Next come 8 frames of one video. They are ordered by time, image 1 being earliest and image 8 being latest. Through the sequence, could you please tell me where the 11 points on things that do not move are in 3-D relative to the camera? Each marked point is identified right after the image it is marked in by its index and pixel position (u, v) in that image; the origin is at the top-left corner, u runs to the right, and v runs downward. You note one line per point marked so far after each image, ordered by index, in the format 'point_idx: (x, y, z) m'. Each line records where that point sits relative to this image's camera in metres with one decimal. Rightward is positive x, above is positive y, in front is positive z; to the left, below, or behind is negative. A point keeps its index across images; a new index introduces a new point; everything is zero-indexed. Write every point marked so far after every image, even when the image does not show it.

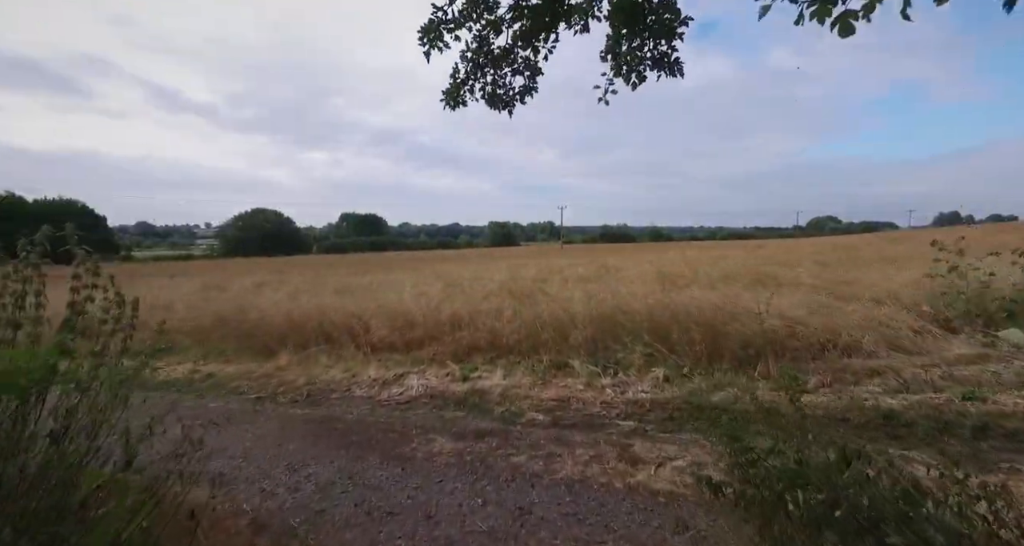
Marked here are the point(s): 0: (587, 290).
0: (+1.5, -0.4, +9.3) m
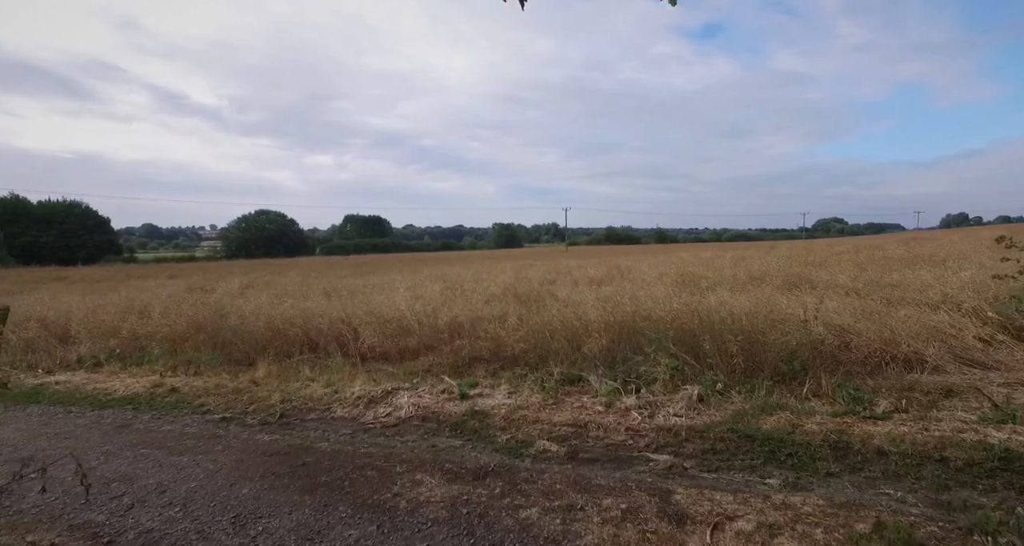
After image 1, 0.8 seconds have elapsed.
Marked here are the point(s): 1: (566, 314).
0: (+1.5, -0.4, +8.5) m
1: (+0.8, -0.6, +7.2) m
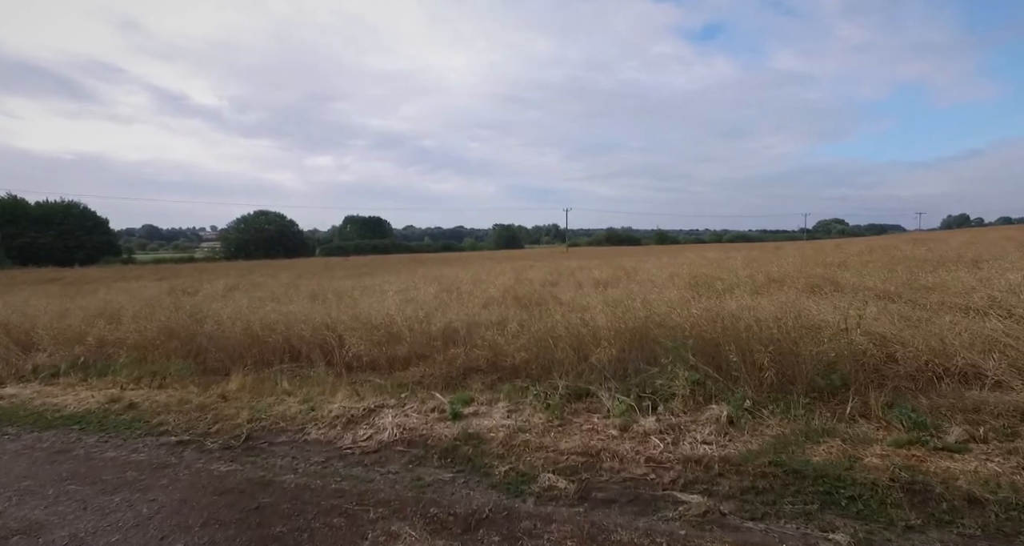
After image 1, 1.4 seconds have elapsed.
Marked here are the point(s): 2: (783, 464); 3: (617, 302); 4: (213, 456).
0: (+1.5, -0.4, +7.9) m
1: (+0.8, -0.7, +6.6) m
2: (+1.7, -1.2, +3.1) m
3: (+1.6, -0.5, +7.2) m
4: (-2.4, -1.5, +3.8) m
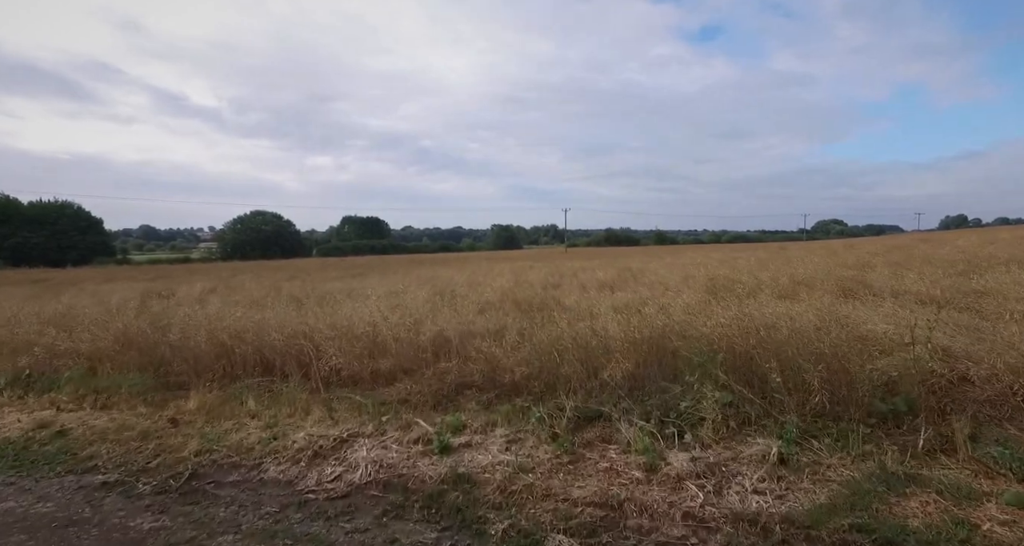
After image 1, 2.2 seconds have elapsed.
0: (+1.5, -0.5, +7.2) m
1: (+0.8, -0.7, +5.8) m
2: (+1.7, -1.2, +2.3) m
3: (+1.6, -0.5, +6.5) m
4: (-2.4, -1.5, +3.1) m
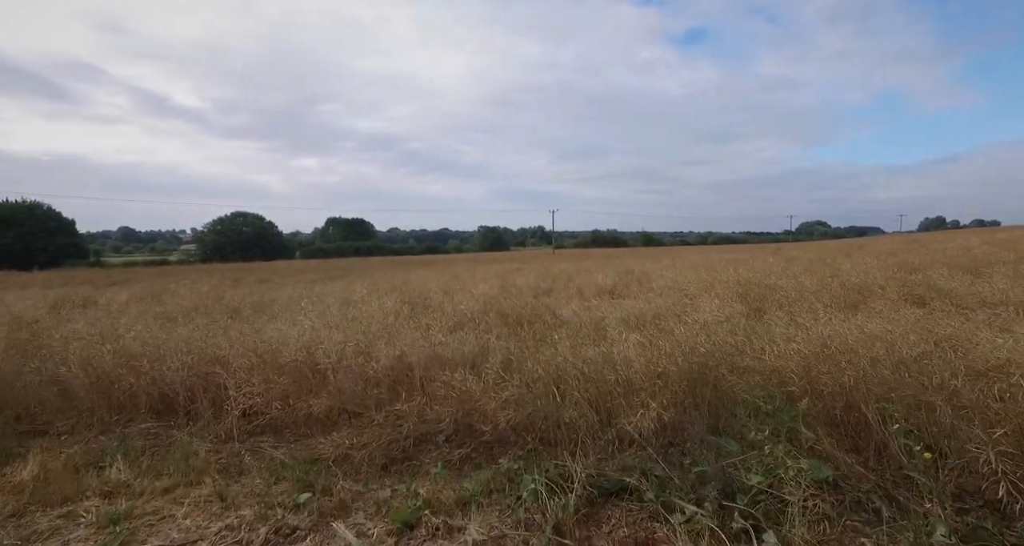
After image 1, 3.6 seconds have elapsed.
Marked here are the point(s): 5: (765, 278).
0: (+1.3, -0.5, +5.7) m
1: (+0.6, -0.7, +4.4) m
2: (+1.7, -1.3, +0.9) m
3: (+1.4, -0.5, +5.0) m
4: (-2.4, -1.5, +1.5) m
5: (+3.8, -0.1, +7.3) m
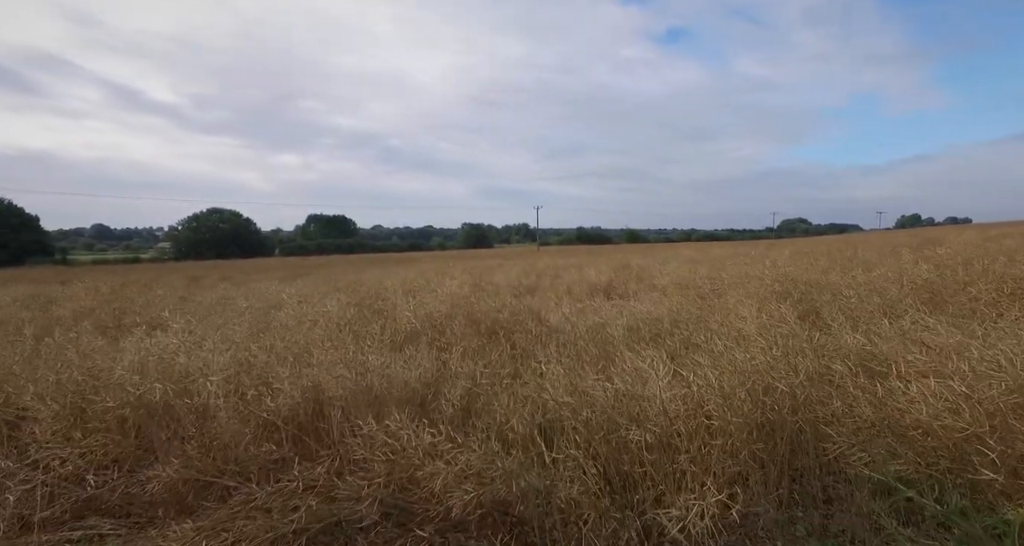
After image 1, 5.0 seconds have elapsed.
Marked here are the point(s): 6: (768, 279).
0: (+1.1, -0.4, +4.3) m
1: (+0.4, -0.7, +3.0) m
2: (+1.6, -1.2, -0.5) m
3: (+1.2, -0.5, +3.6) m
4: (-2.6, -1.5, 0.0) m
5: (+3.5, 0.0, +6.0) m
6: (+3.0, -0.1, +5.7) m
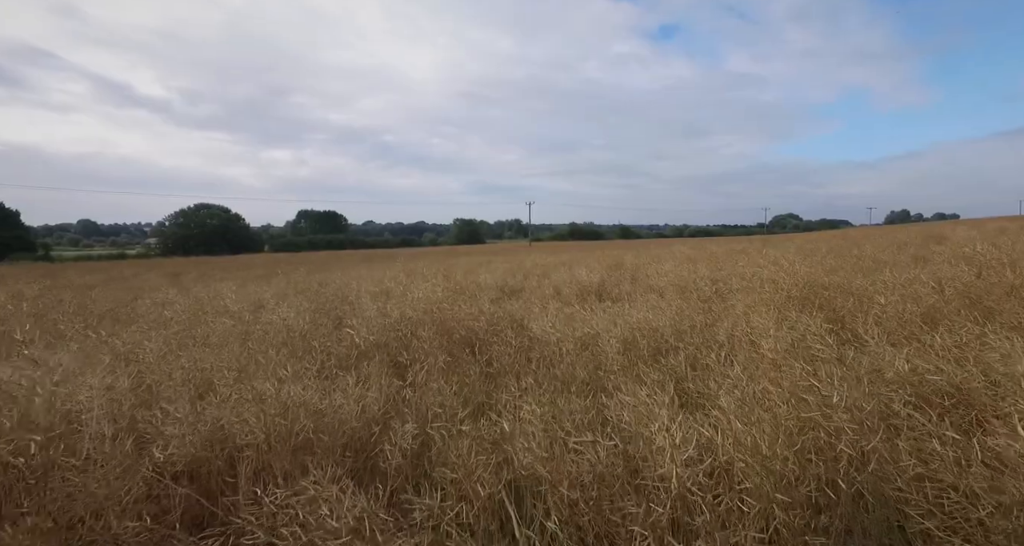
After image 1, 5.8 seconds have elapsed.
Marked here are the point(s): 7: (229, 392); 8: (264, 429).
0: (+0.9, -0.5, +3.7) m
1: (+0.2, -0.7, +2.3) m
2: (+1.5, -1.3, -1.1) m
3: (+1.0, -0.5, +3.0) m
4: (-2.7, -1.6, -0.7) m
5: (+3.3, 0.0, +5.4) m
6: (+2.8, -0.1, +5.0) m
7: (-1.6, -0.7, +2.7) m
8: (-1.2, -0.8, +2.4) m
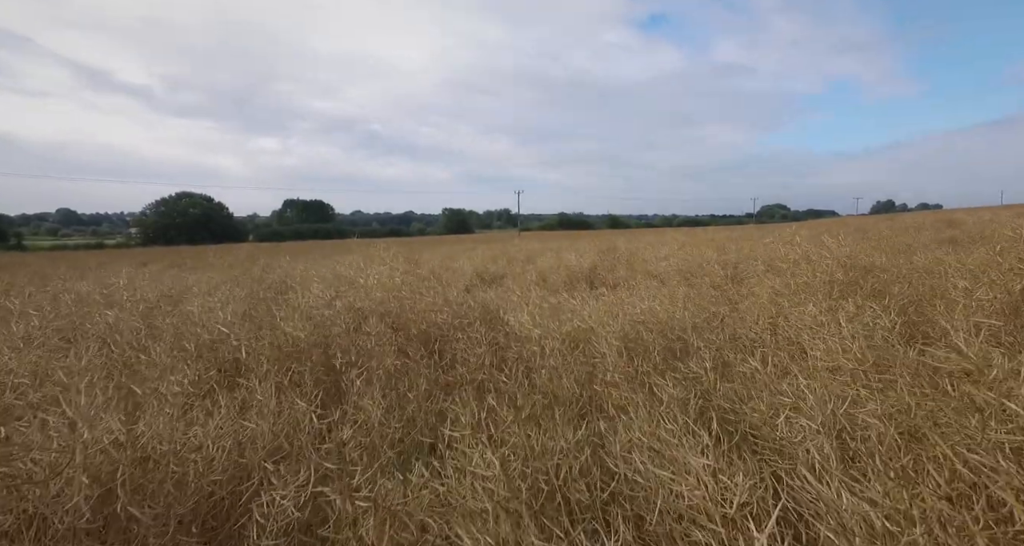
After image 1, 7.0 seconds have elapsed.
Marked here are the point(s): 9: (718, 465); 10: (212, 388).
0: (+0.7, -0.3, +2.8) m
1: (+0.1, -0.6, +1.4) m
2: (+1.4, -1.3, -2.0) m
3: (+0.8, -0.4, +2.1) m
4: (-2.8, -1.5, -1.6) m
5: (+3.1, +0.2, +4.5) m
6: (+2.5, +0.1, +4.2) m
7: (-1.7, -0.6, +1.8) m
8: (-1.4, -0.7, +1.5) m
9: (+0.6, -0.5, +1.5) m
10: (-1.4, -0.5, +2.4) m
